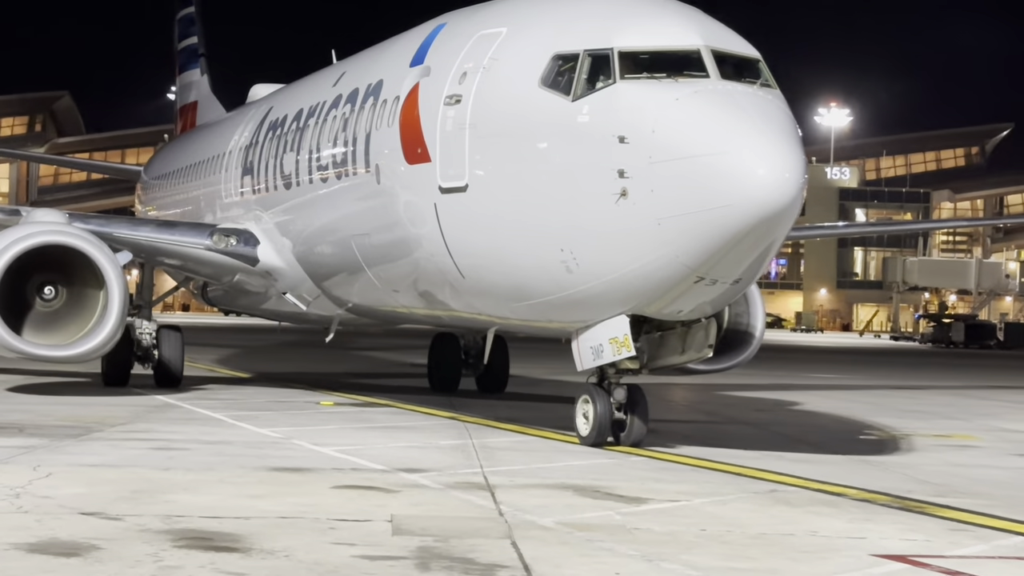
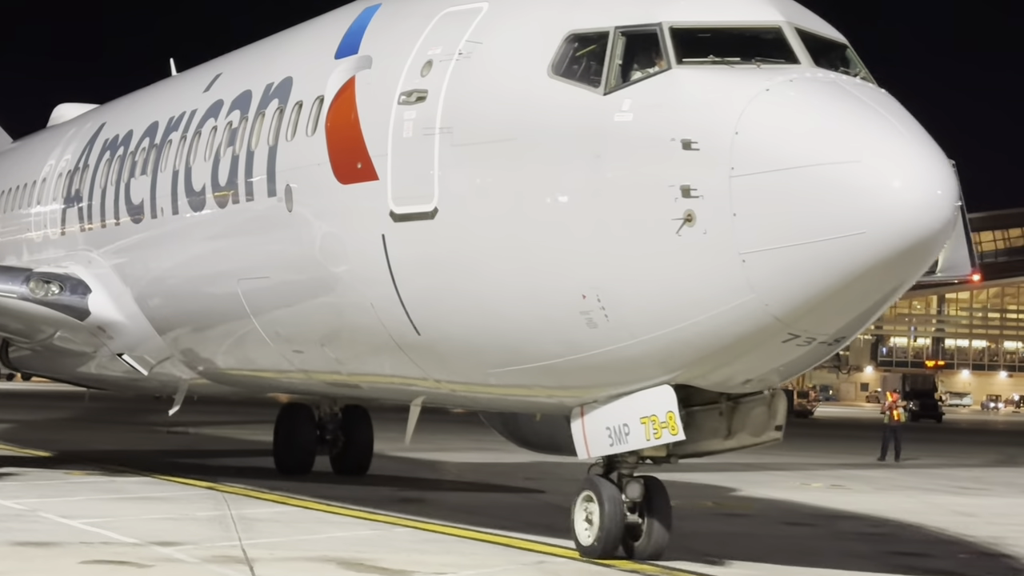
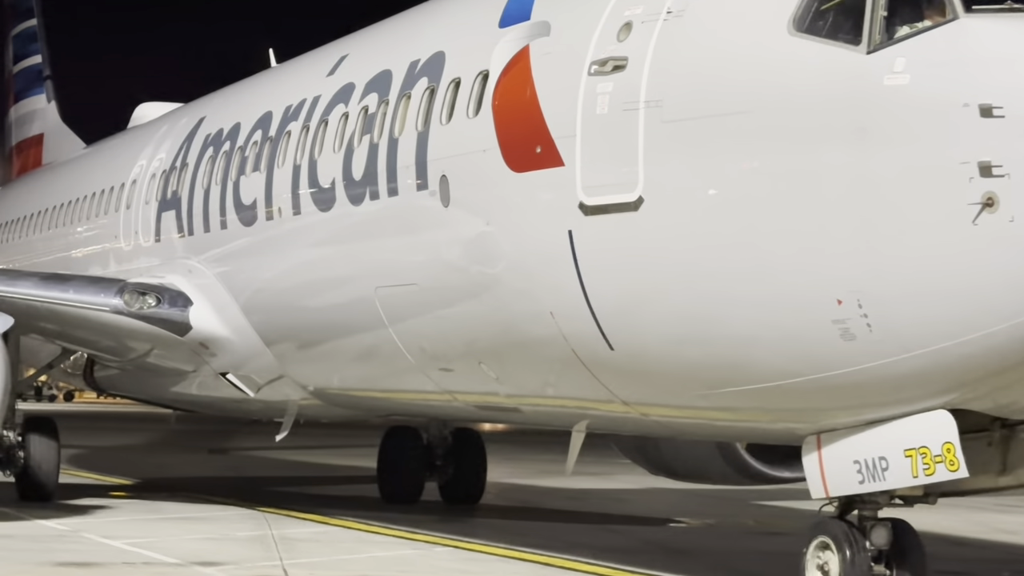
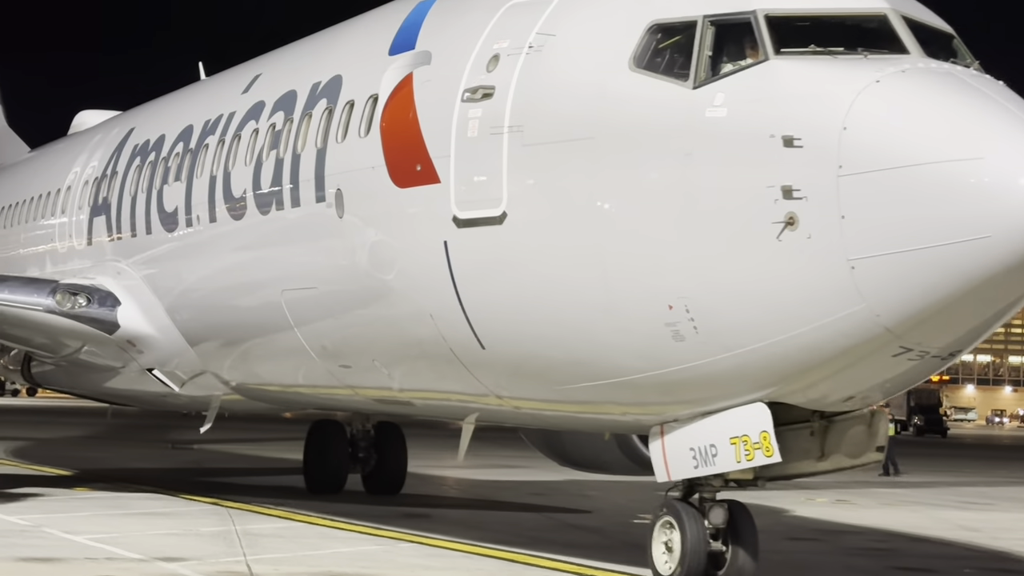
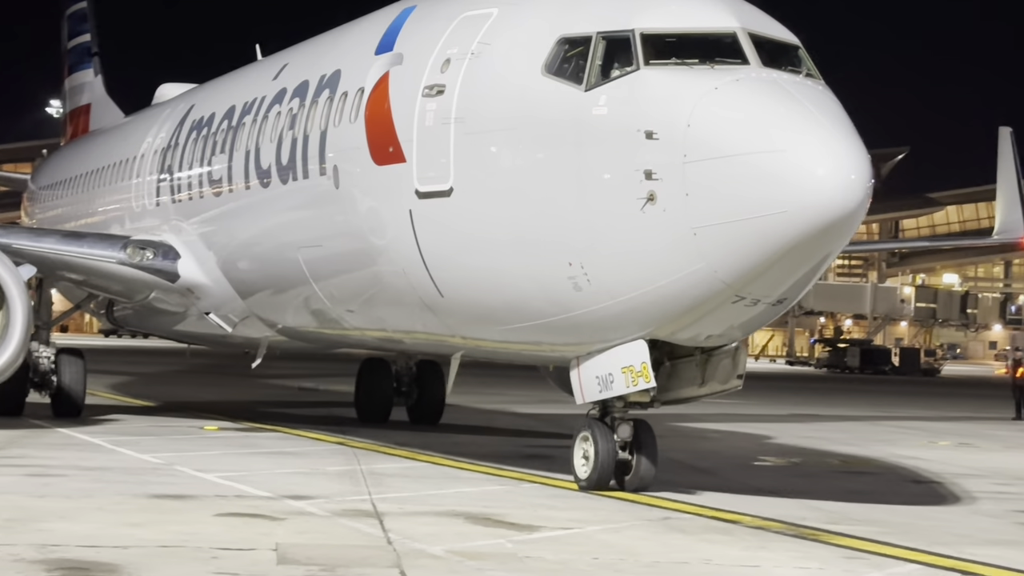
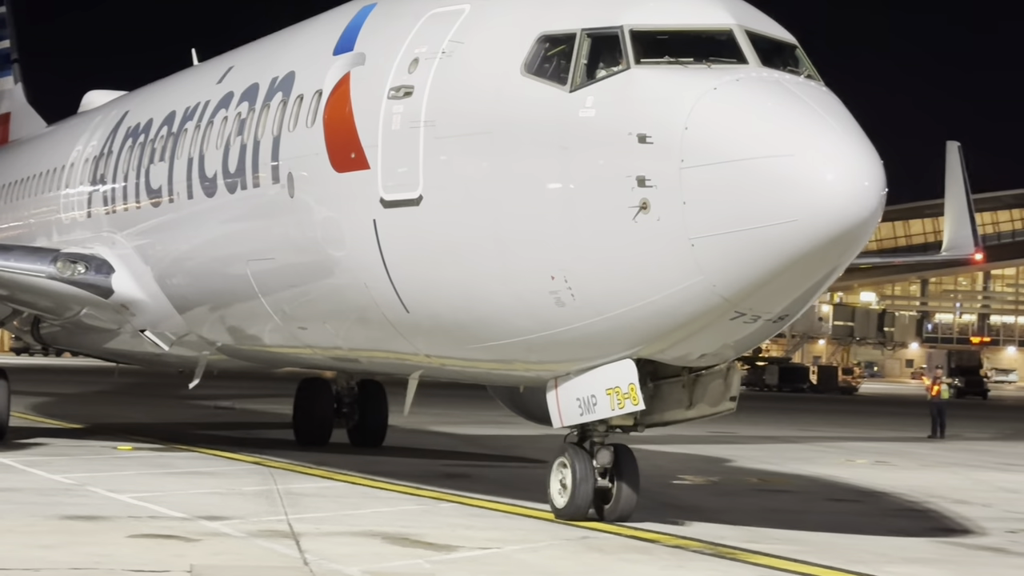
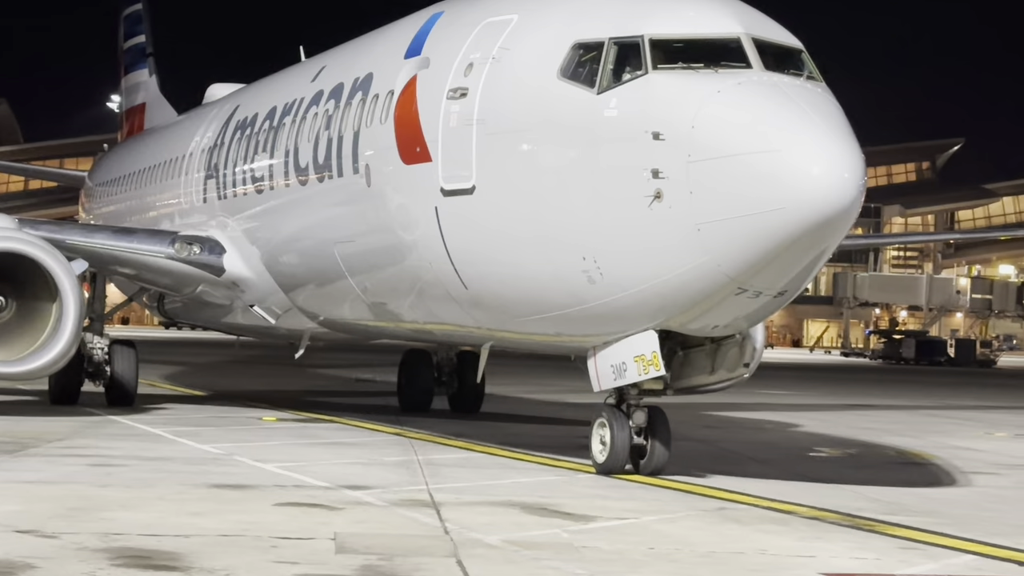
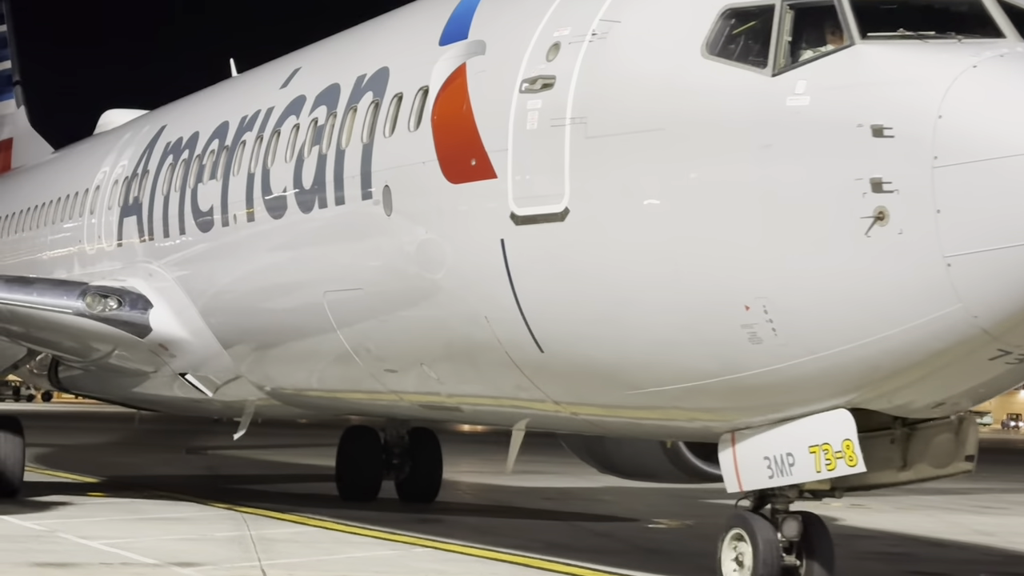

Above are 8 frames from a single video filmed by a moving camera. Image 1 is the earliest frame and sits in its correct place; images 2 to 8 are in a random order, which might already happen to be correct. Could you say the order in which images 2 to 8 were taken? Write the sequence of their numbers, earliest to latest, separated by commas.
7, 5, 6, 2, 4, 8, 3
